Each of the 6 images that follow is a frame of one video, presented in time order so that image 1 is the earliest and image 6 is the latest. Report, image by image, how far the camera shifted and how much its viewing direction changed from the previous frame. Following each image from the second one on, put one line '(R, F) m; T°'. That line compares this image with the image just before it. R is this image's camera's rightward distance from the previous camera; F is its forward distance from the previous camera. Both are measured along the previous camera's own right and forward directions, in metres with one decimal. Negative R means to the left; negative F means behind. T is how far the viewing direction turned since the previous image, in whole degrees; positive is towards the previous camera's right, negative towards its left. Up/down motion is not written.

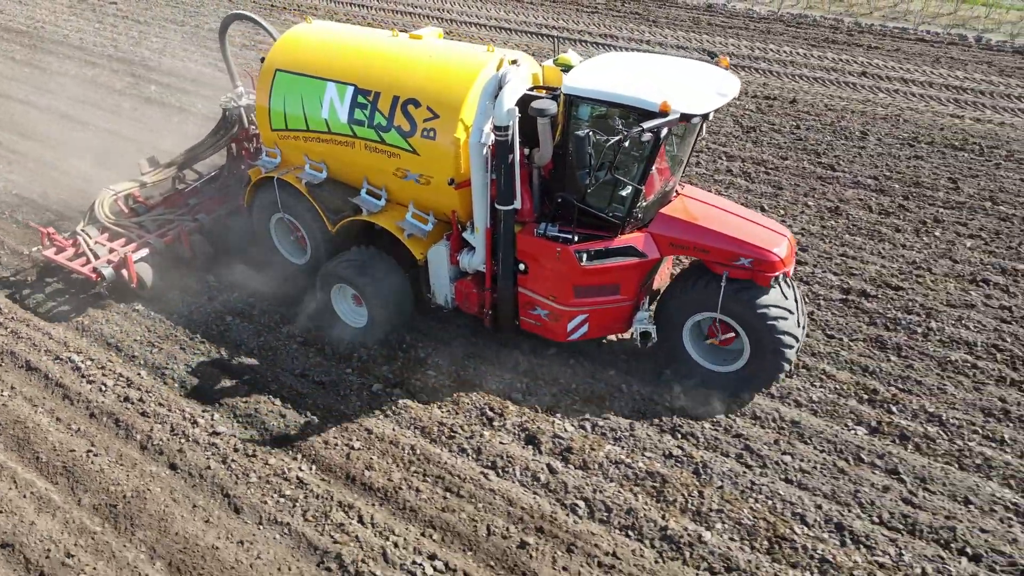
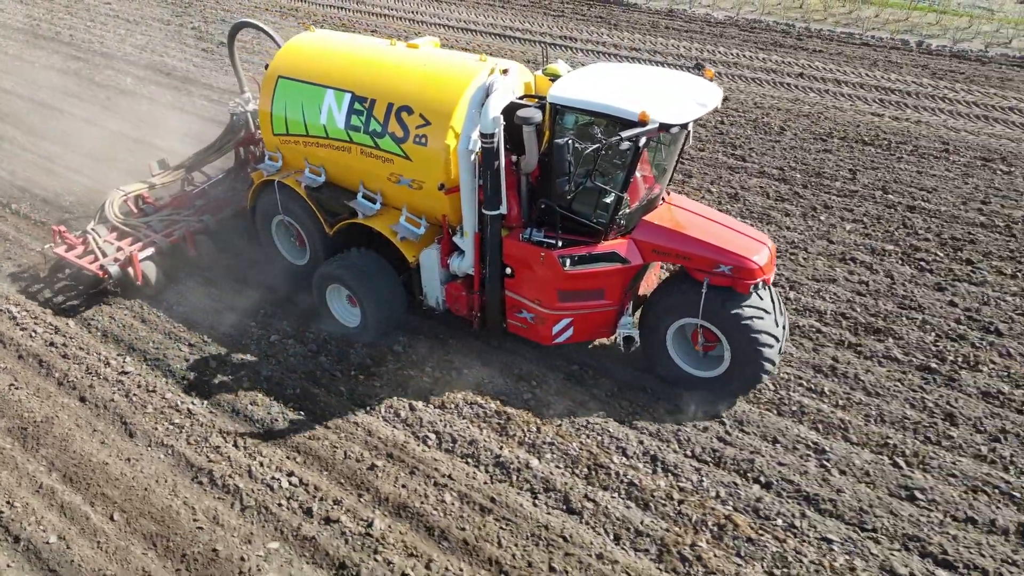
(+0.3, -0.1) m; -1°
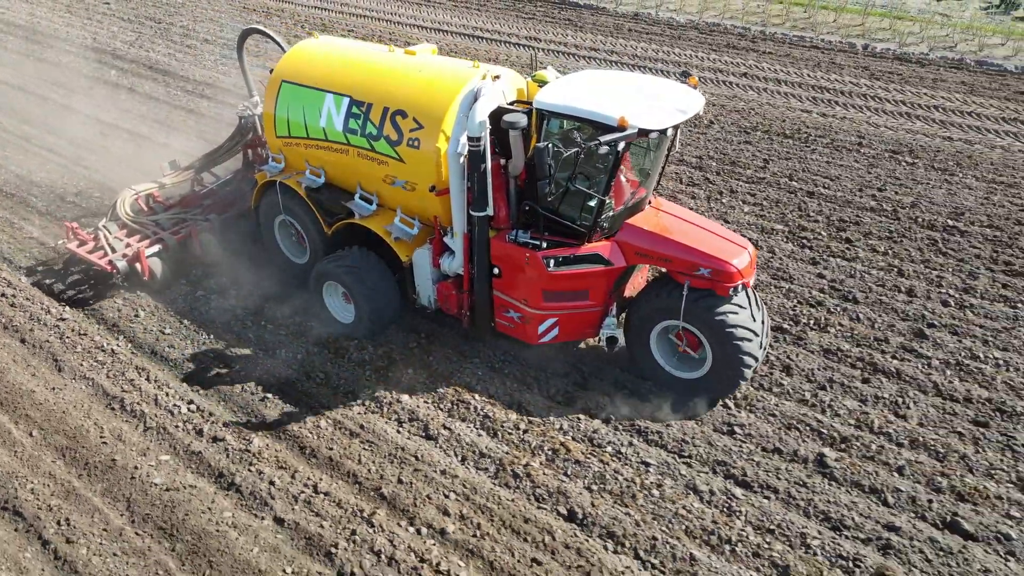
(+0.3, -0.1) m; -1°
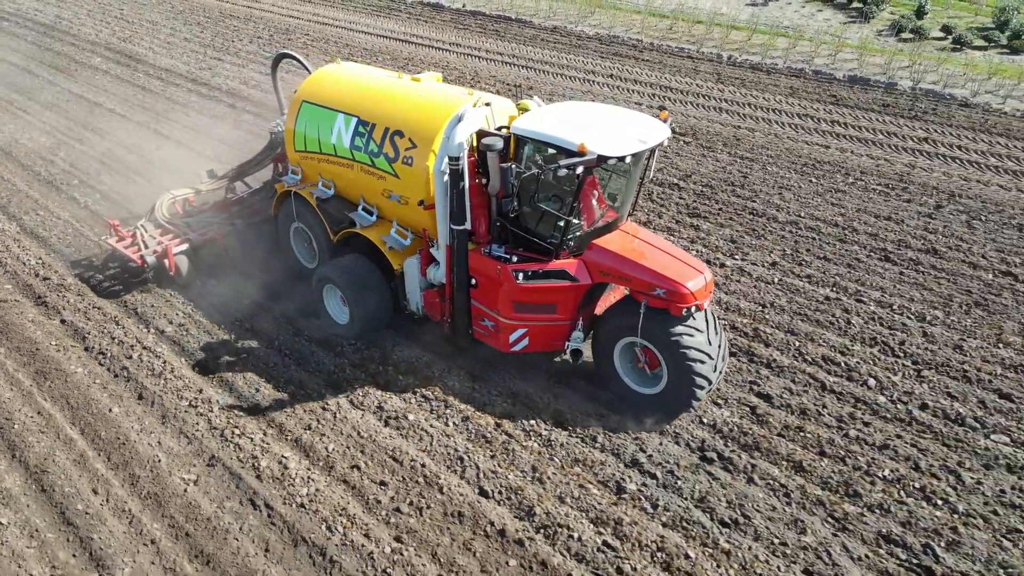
(+0.8, -0.5) m; -4°
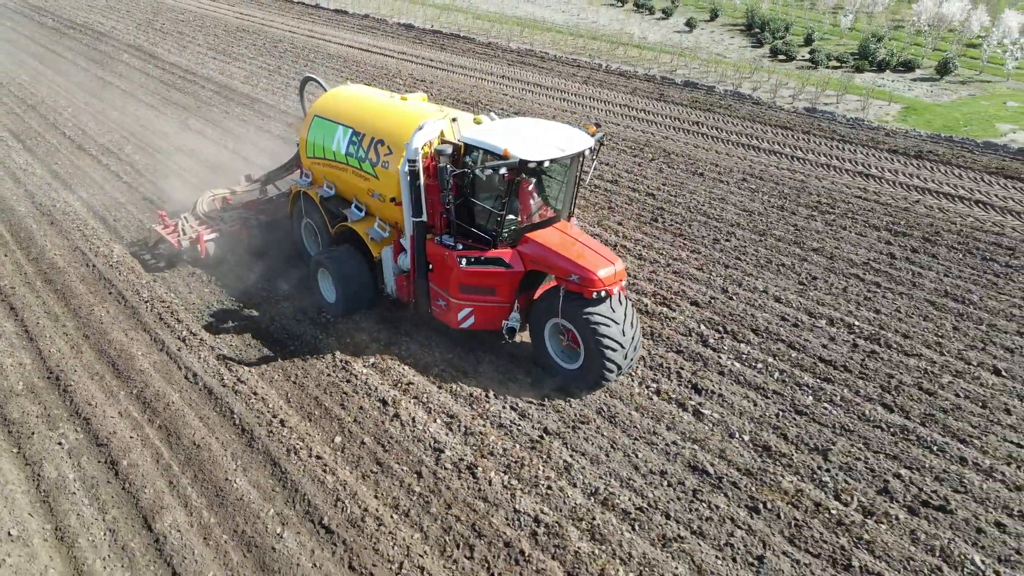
(+1.0, -0.8) m; -5°
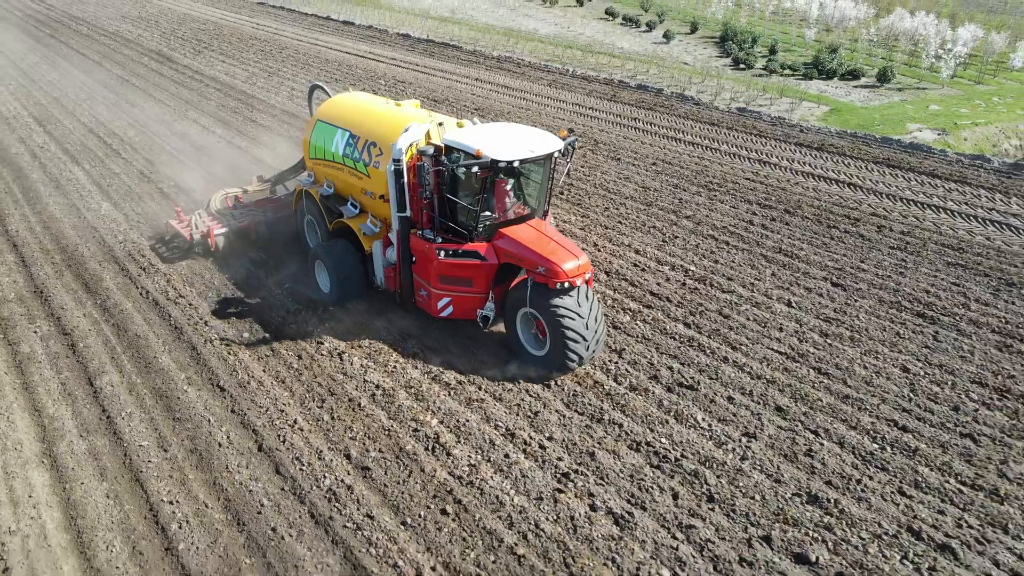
(+0.4, -0.4) m; -2°
